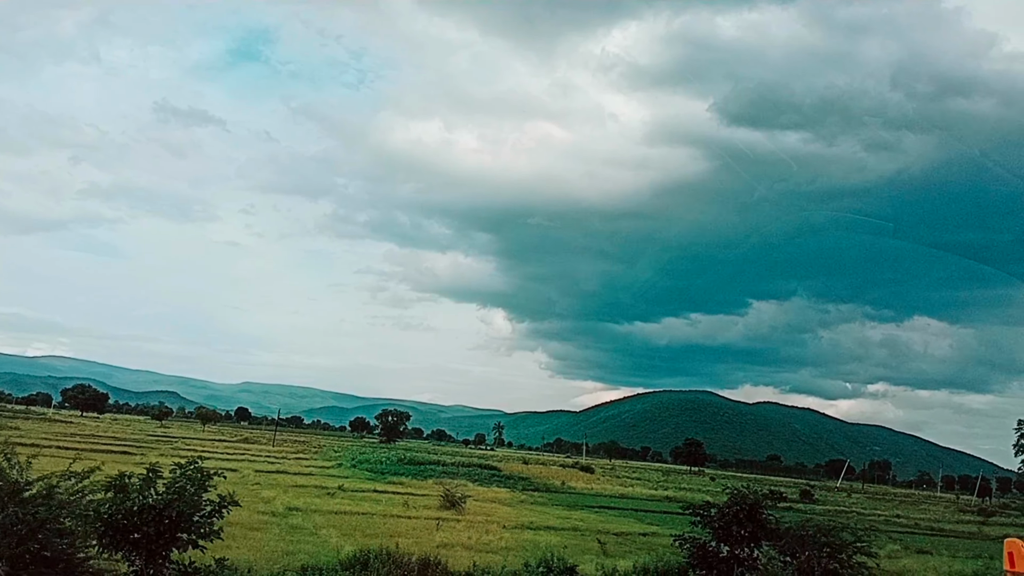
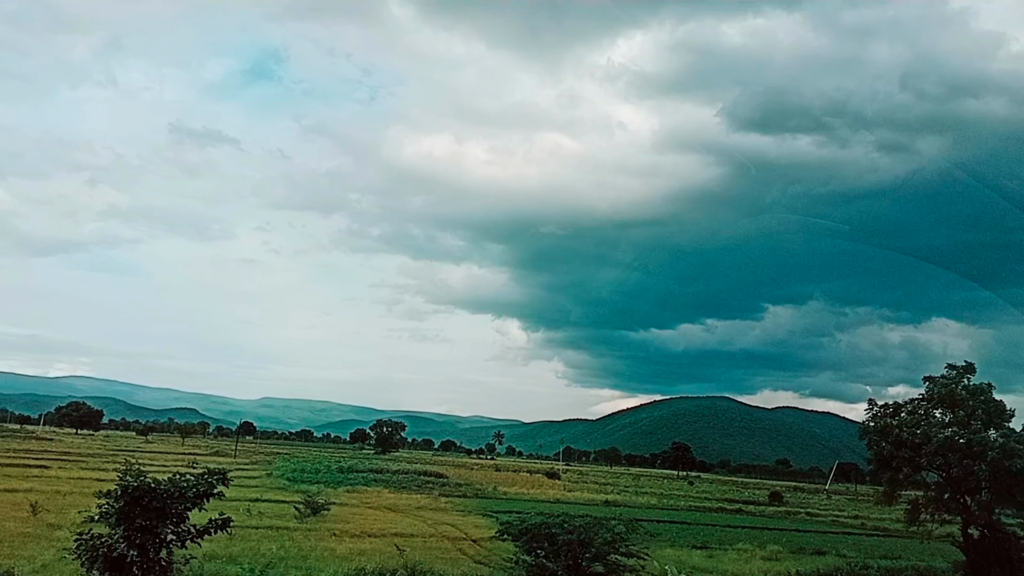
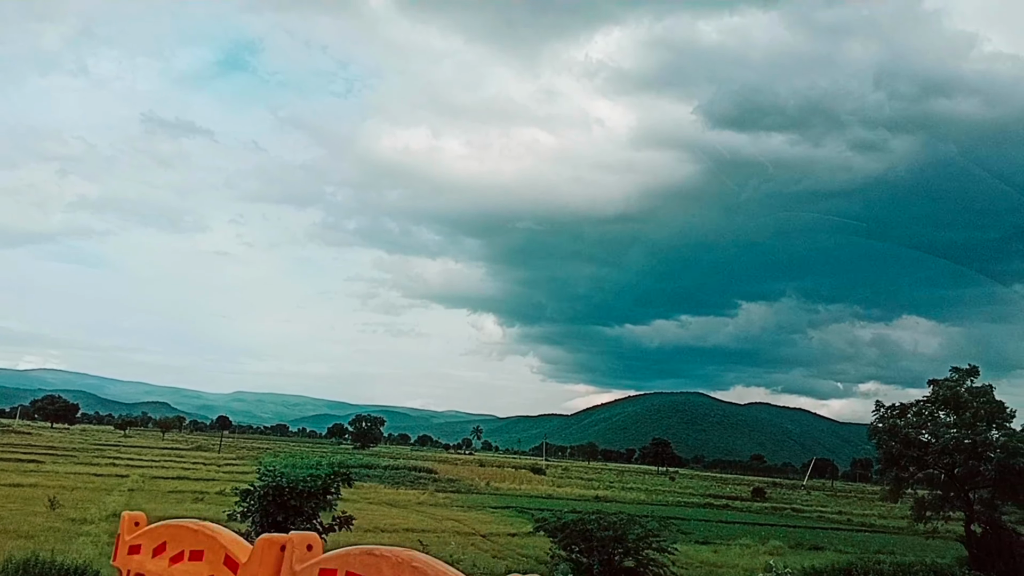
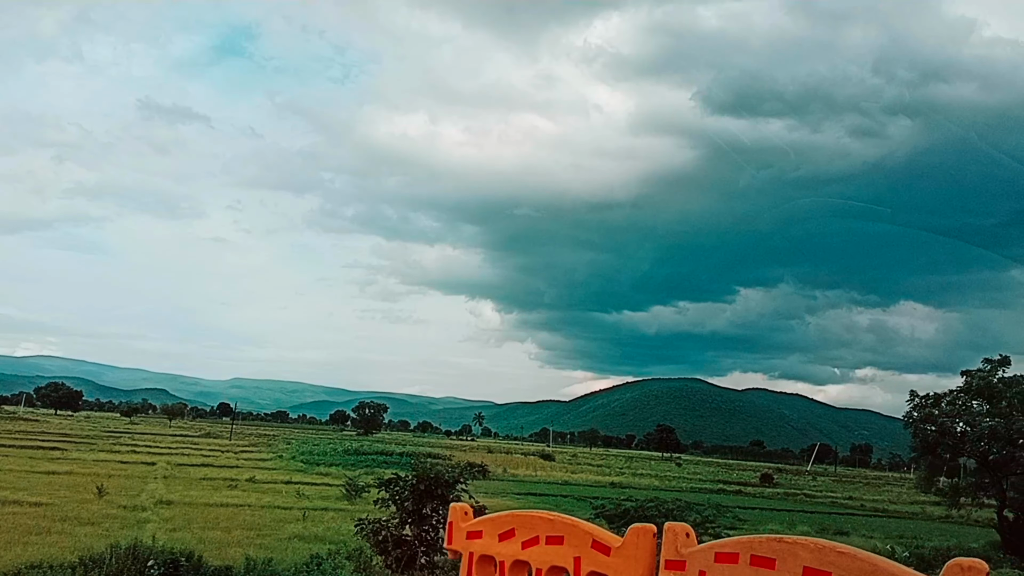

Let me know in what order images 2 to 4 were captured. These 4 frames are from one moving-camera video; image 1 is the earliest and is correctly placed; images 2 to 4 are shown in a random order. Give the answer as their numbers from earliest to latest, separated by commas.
4, 3, 2
